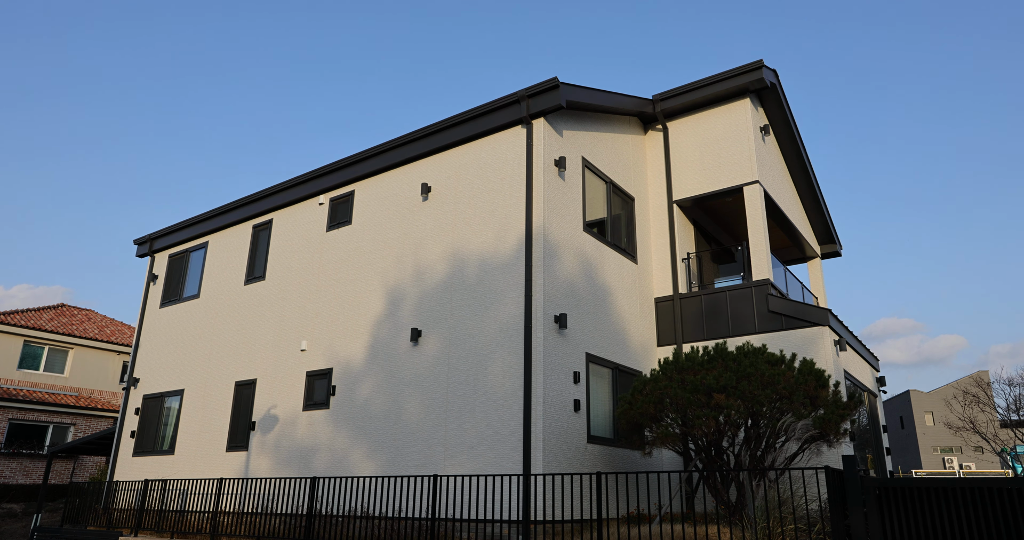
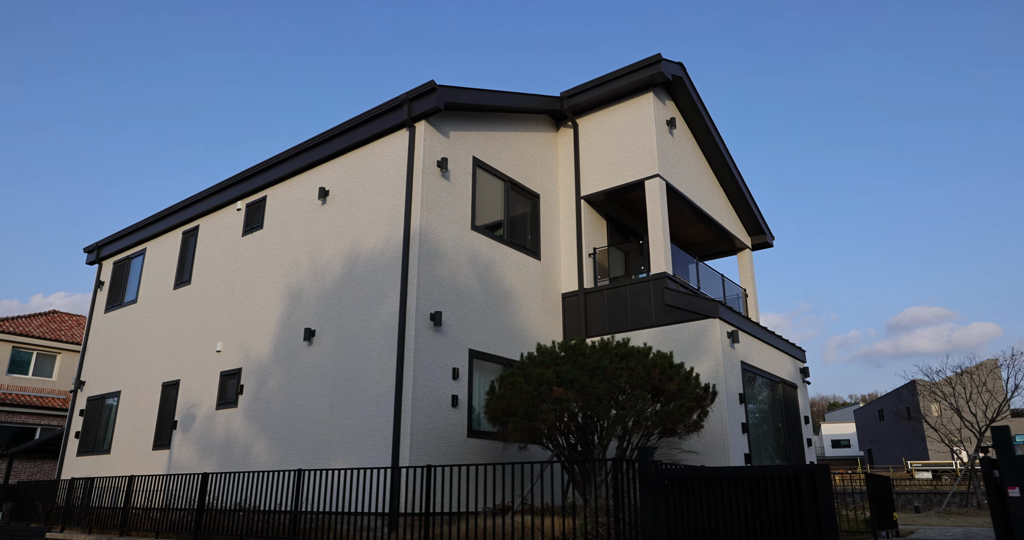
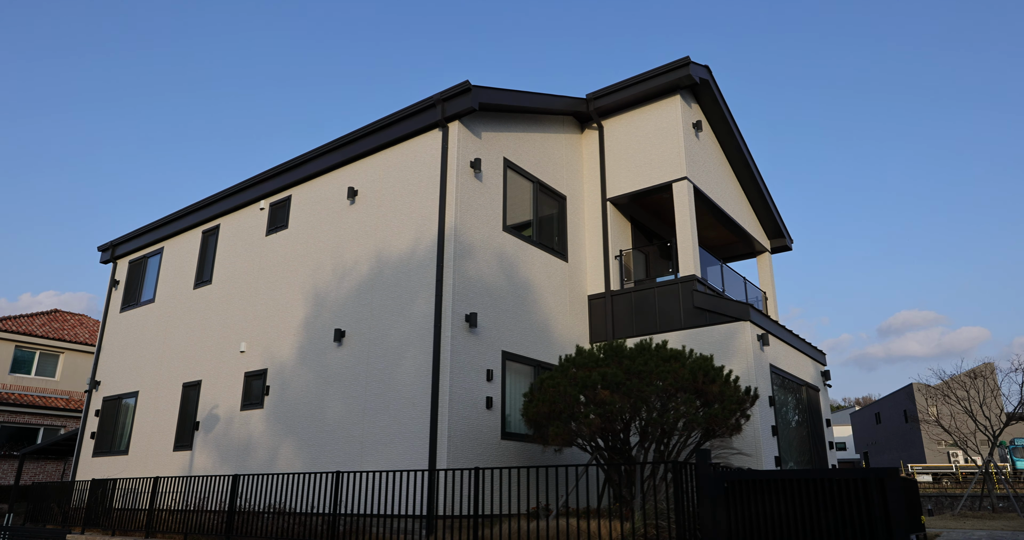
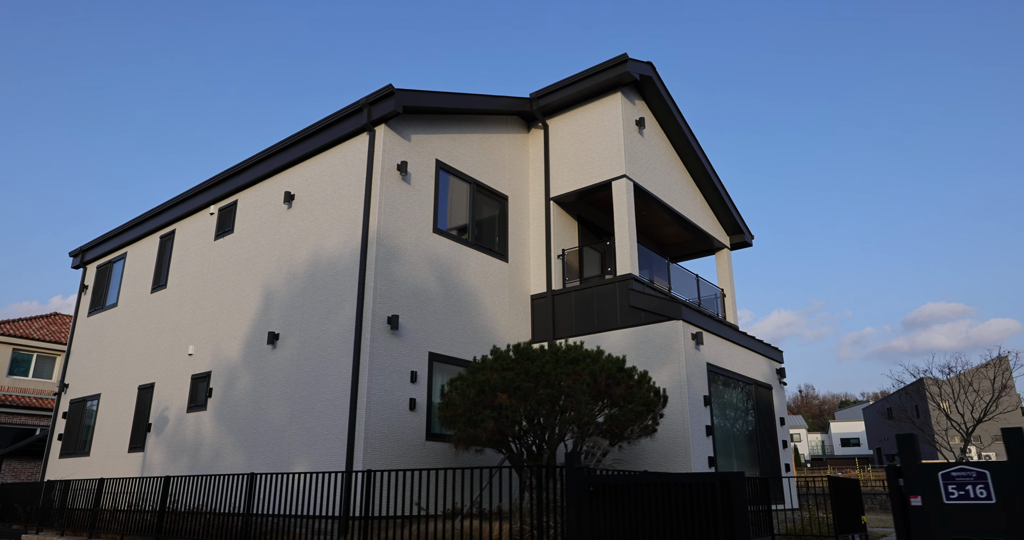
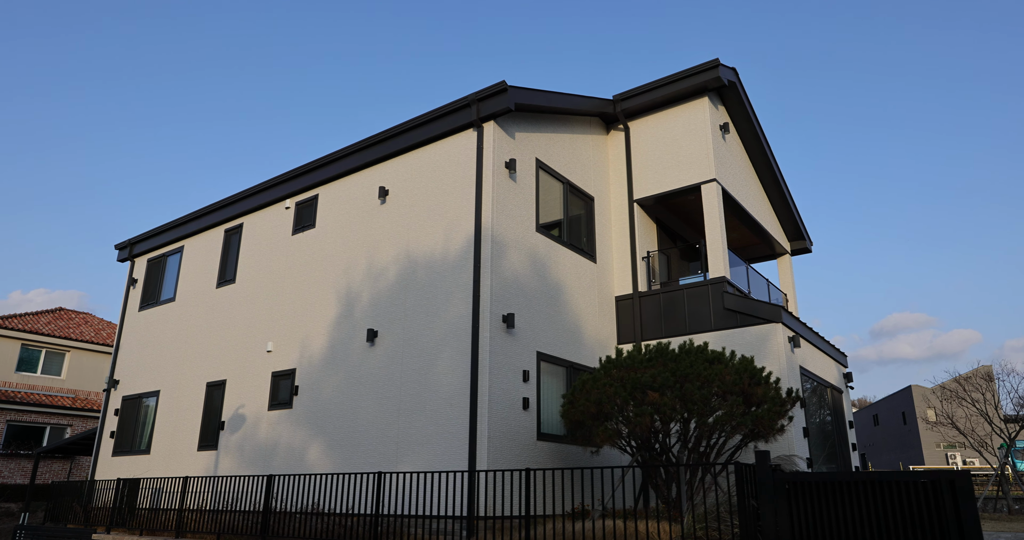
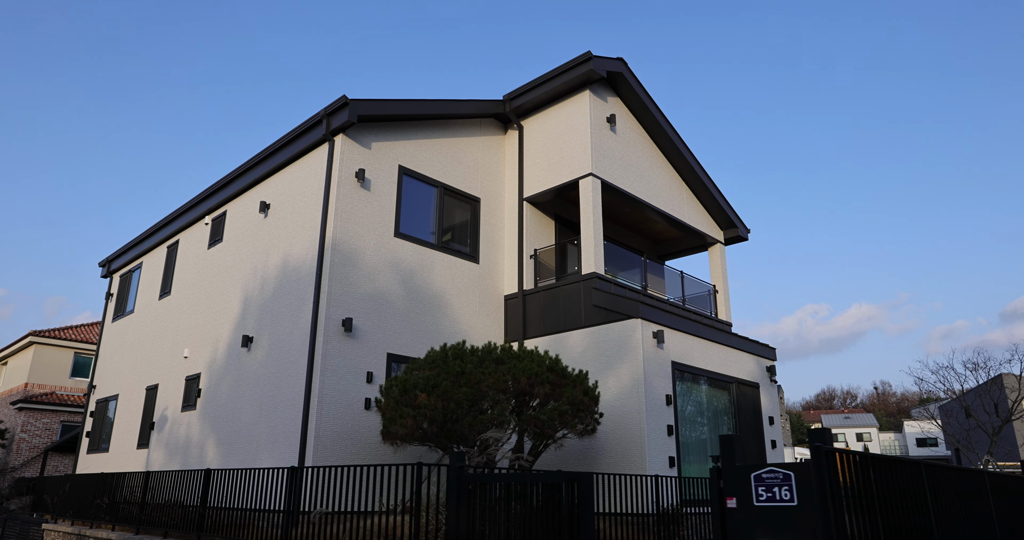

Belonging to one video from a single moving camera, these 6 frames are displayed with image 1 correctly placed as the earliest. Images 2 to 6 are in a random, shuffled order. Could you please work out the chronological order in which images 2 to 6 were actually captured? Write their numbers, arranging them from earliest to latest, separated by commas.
5, 3, 2, 4, 6
